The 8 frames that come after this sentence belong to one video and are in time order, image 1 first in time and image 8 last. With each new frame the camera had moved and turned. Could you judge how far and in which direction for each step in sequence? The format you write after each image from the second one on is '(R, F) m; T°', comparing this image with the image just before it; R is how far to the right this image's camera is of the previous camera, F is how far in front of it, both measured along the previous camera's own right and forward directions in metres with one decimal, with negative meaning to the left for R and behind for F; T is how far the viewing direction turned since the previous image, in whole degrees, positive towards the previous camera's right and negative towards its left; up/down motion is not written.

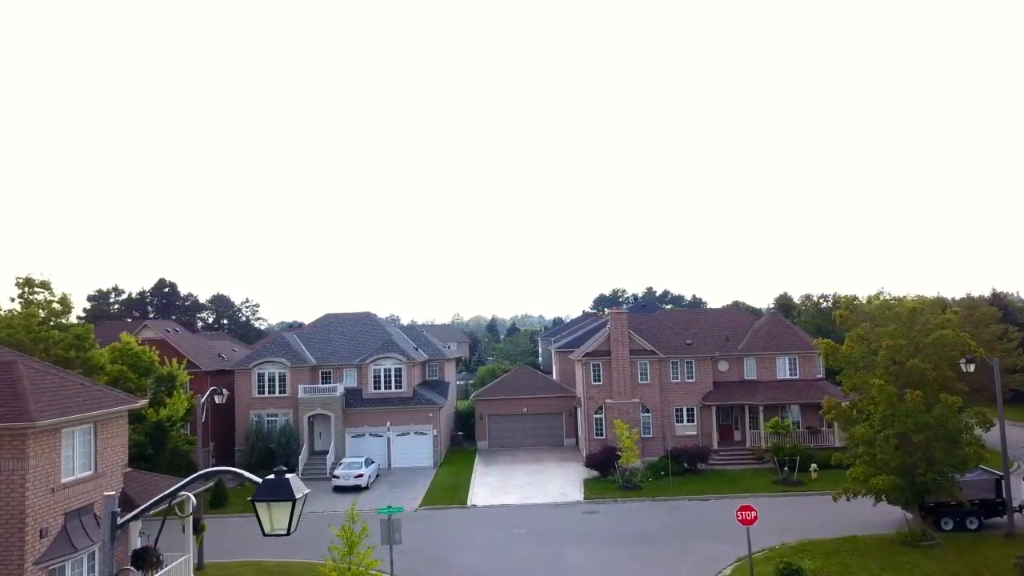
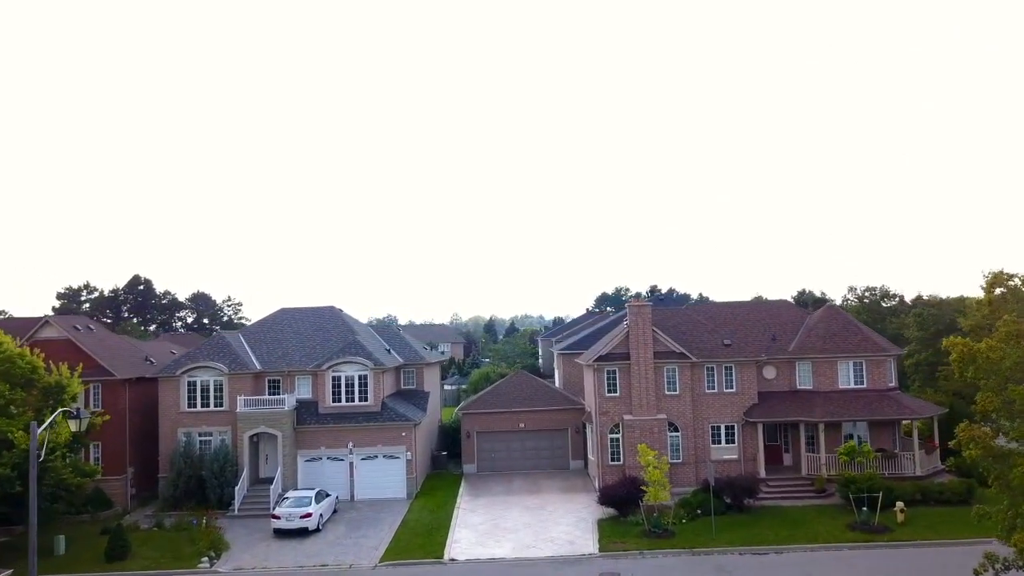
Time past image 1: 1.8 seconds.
(+0.2, +8.0) m; 0°
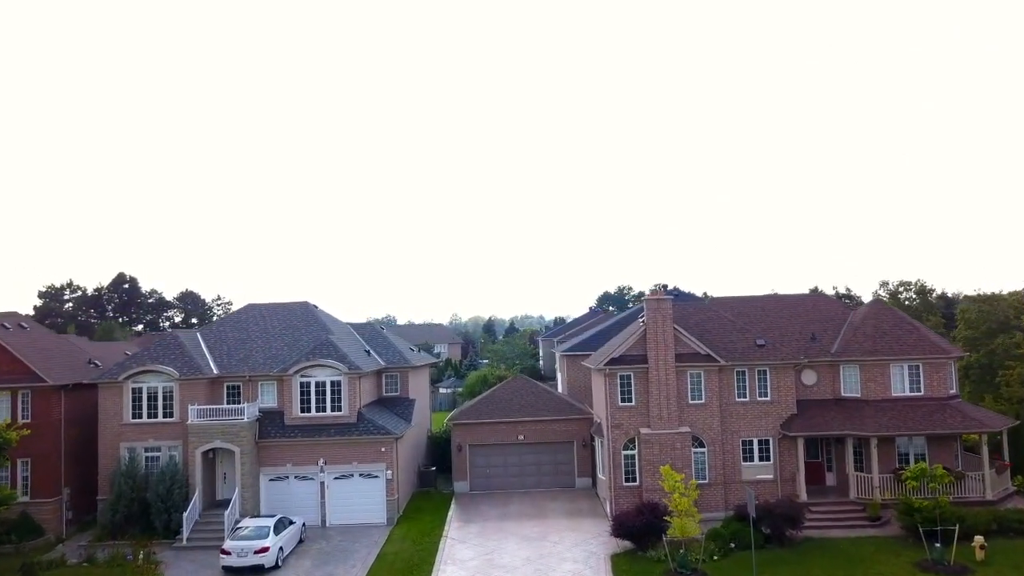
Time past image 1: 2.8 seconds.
(+0.1, +4.5) m; 0°
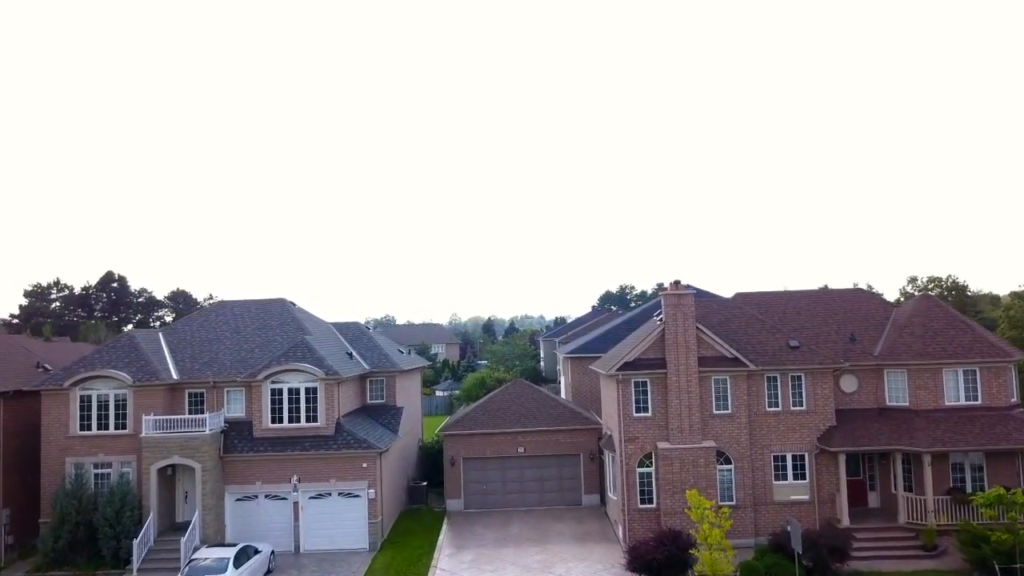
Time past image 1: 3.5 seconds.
(0.0, +3.3) m; 0°
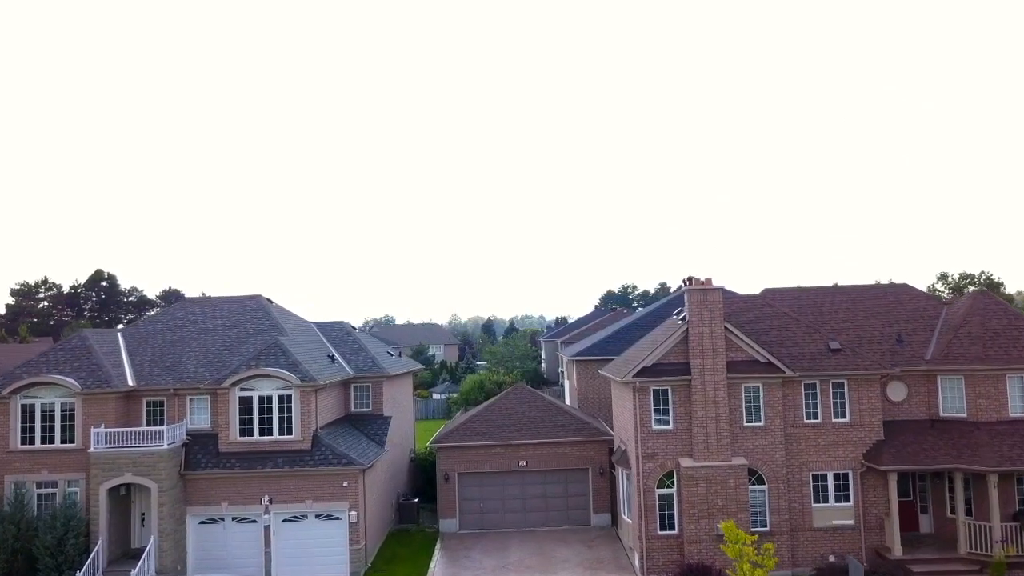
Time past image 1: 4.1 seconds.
(0.0, +2.9) m; 0°
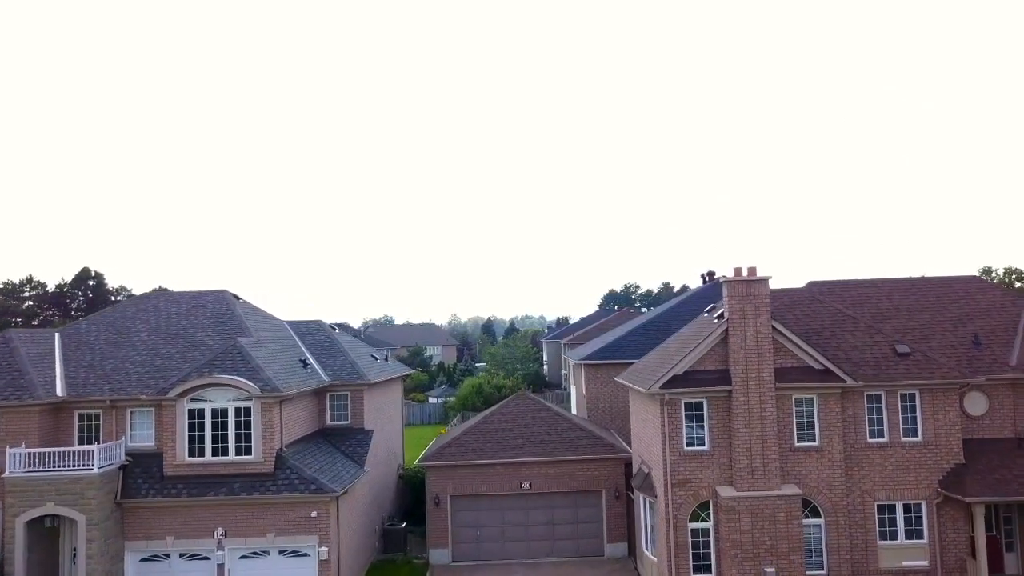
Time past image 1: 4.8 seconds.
(0.0, +3.5) m; 0°
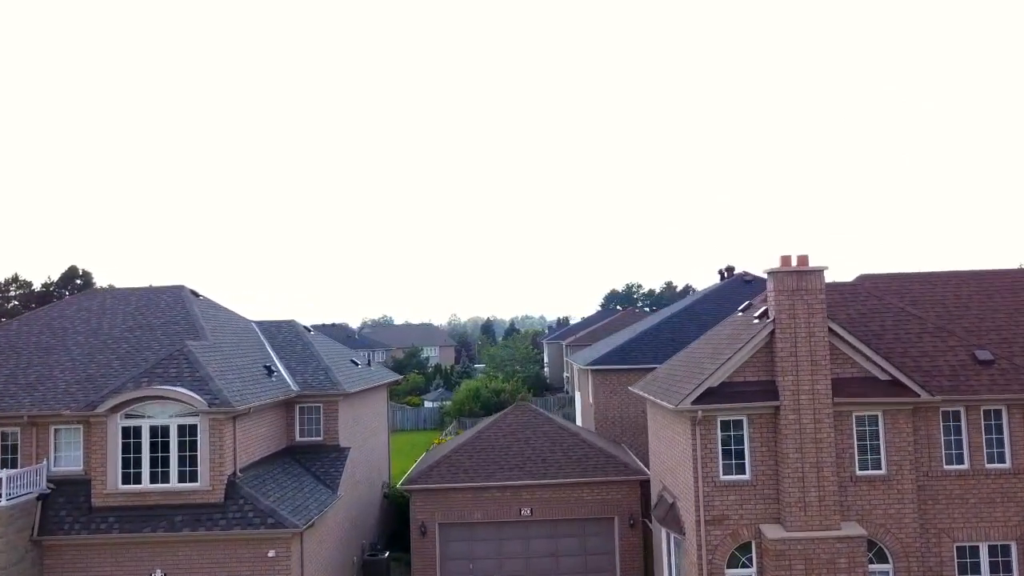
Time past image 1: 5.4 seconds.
(0.0, +3.0) m; 0°
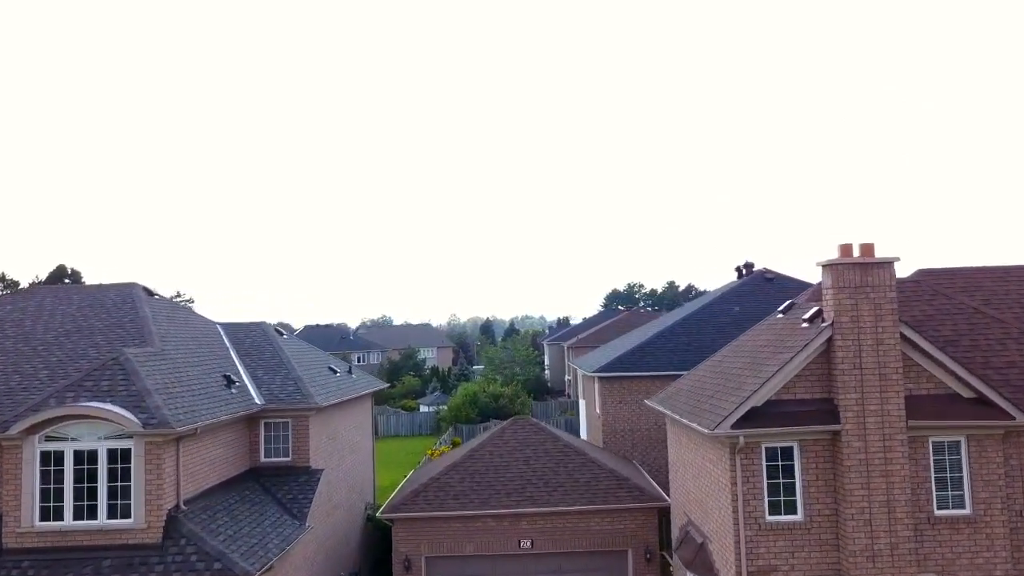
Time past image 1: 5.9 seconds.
(0.0, +2.5) m; 0°
